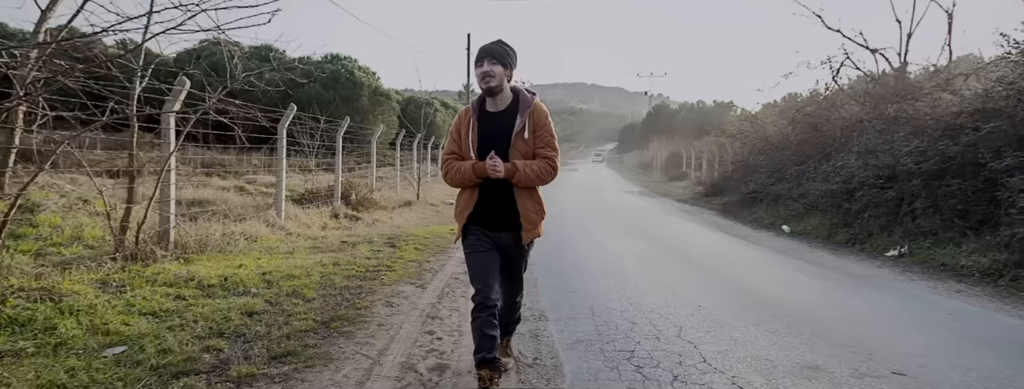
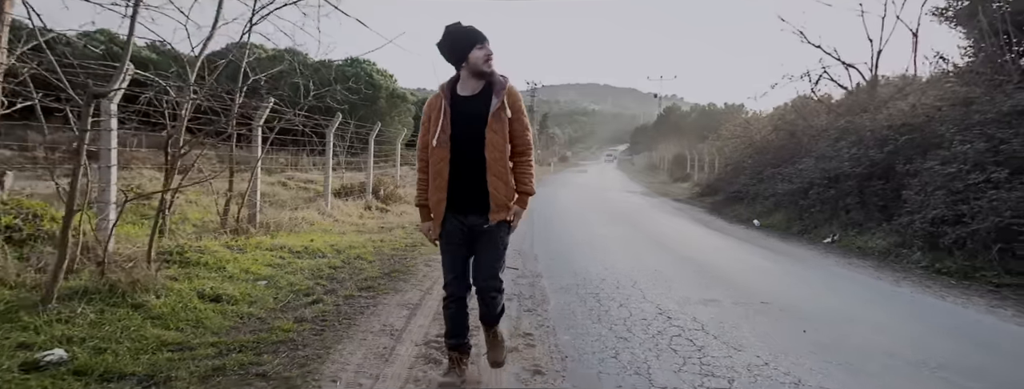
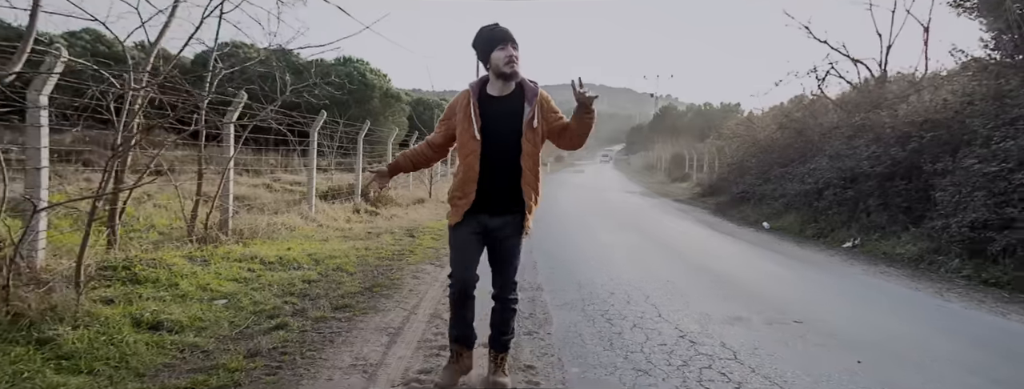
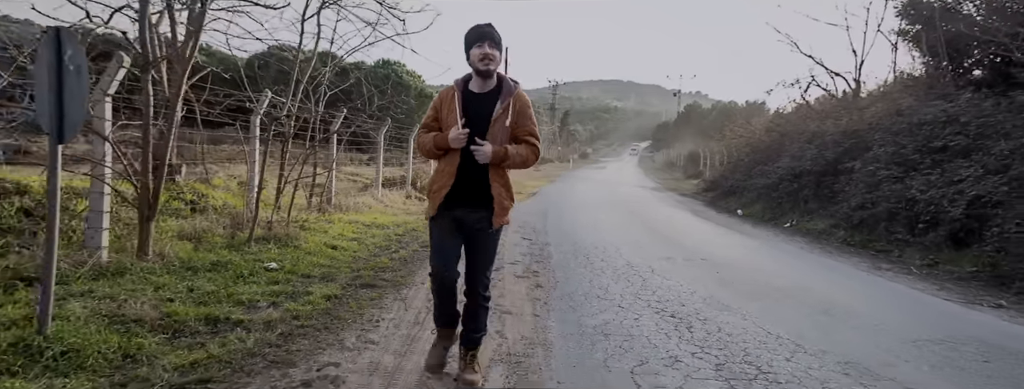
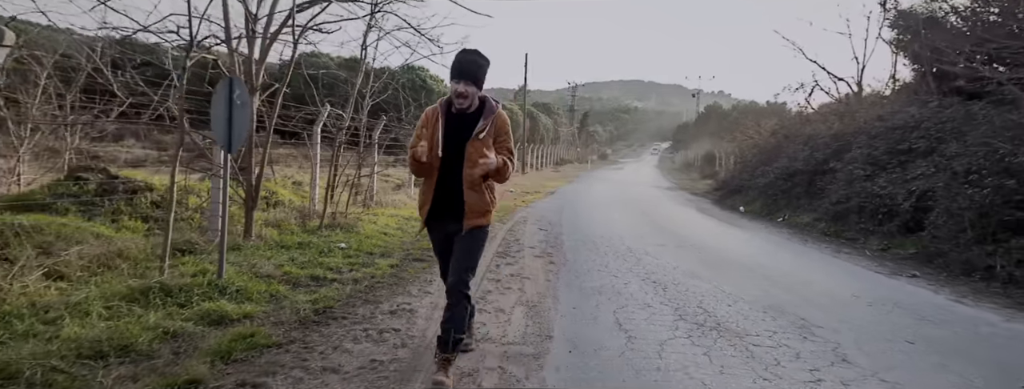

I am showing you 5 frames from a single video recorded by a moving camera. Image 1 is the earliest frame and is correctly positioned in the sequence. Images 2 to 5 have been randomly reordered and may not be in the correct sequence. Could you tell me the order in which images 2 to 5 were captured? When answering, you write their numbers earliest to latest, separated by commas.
3, 2, 4, 5
